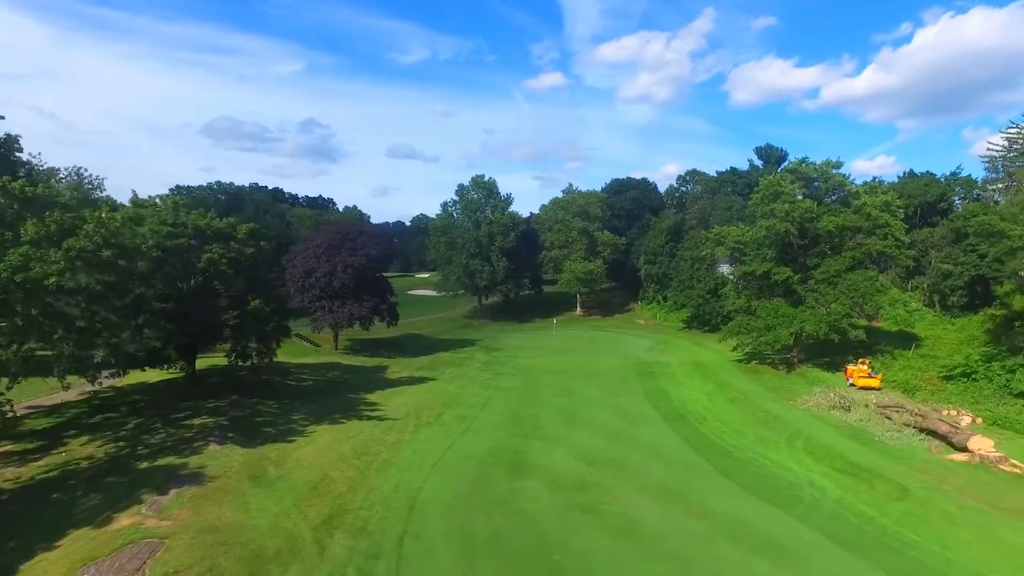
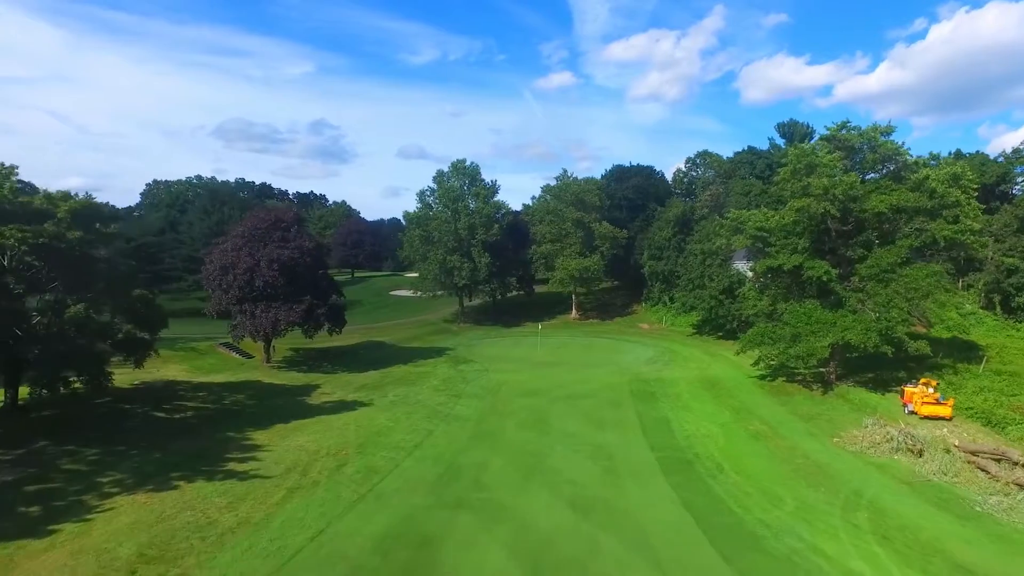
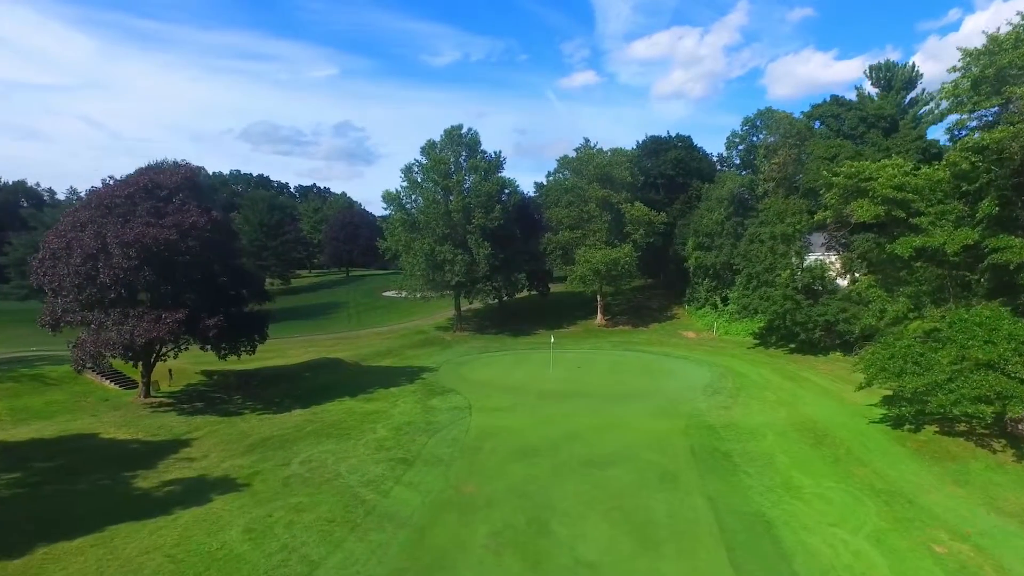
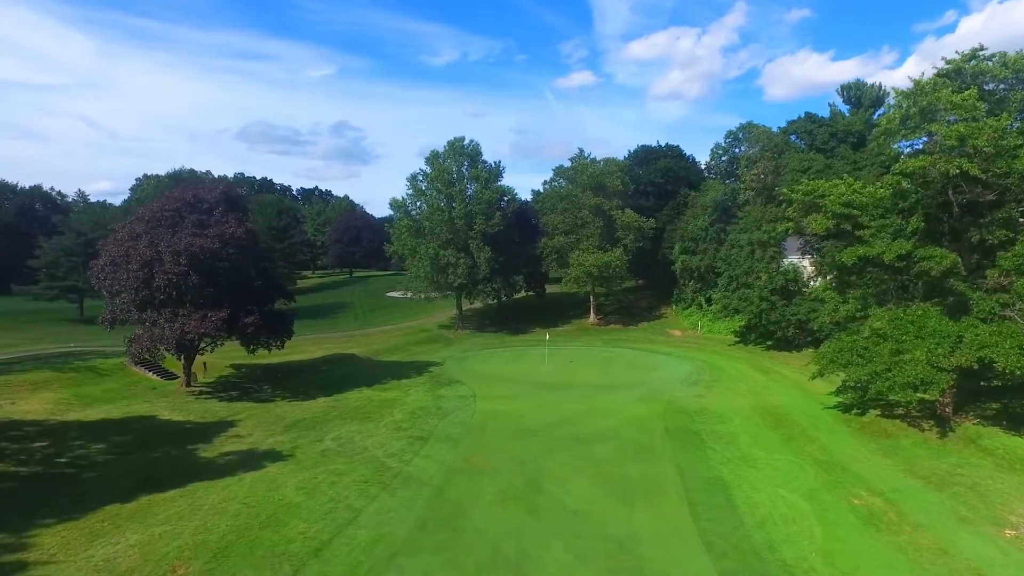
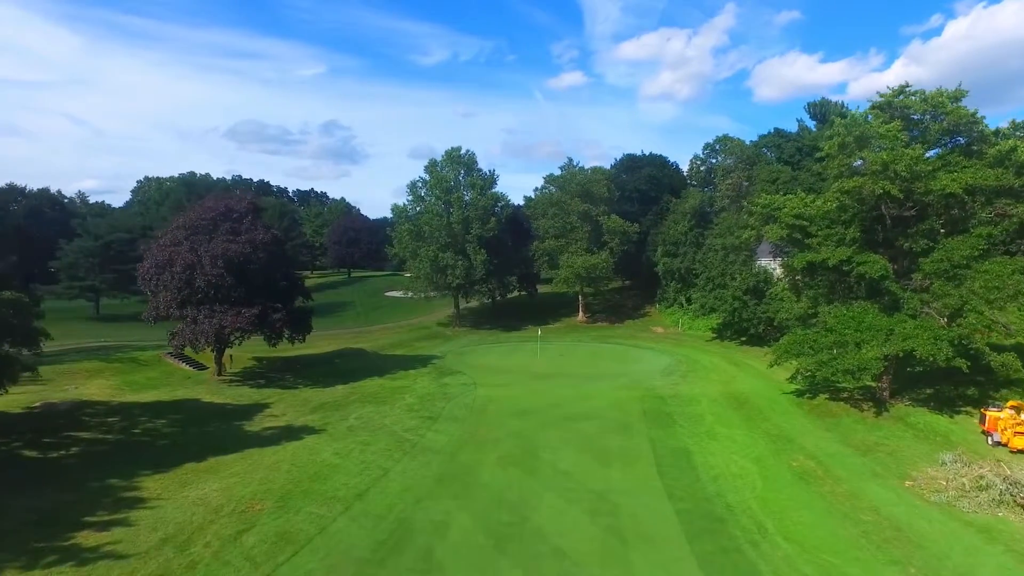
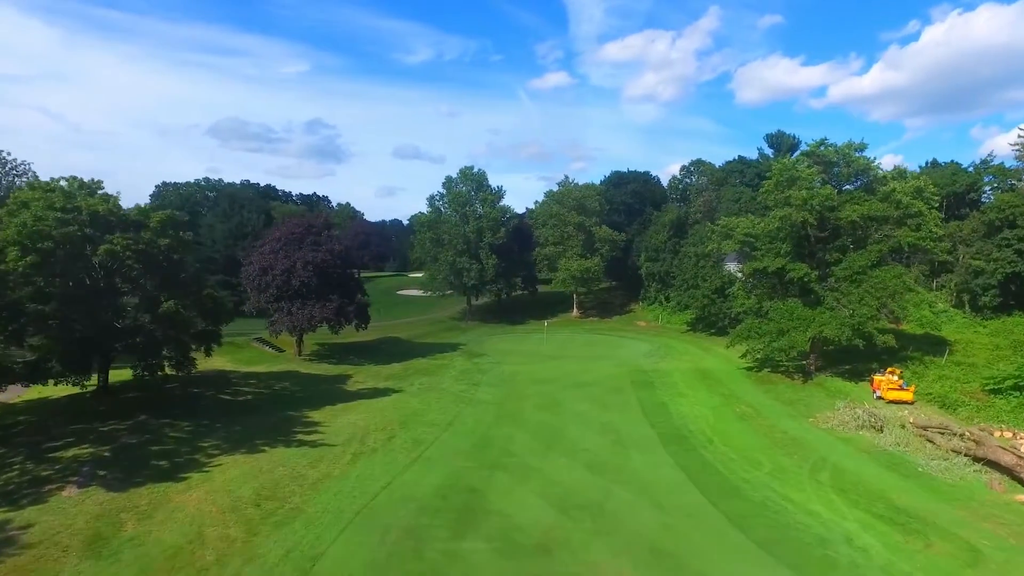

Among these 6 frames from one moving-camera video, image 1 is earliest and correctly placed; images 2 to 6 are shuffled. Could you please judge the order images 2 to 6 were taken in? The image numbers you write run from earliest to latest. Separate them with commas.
6, 2, 5, 4, 3
